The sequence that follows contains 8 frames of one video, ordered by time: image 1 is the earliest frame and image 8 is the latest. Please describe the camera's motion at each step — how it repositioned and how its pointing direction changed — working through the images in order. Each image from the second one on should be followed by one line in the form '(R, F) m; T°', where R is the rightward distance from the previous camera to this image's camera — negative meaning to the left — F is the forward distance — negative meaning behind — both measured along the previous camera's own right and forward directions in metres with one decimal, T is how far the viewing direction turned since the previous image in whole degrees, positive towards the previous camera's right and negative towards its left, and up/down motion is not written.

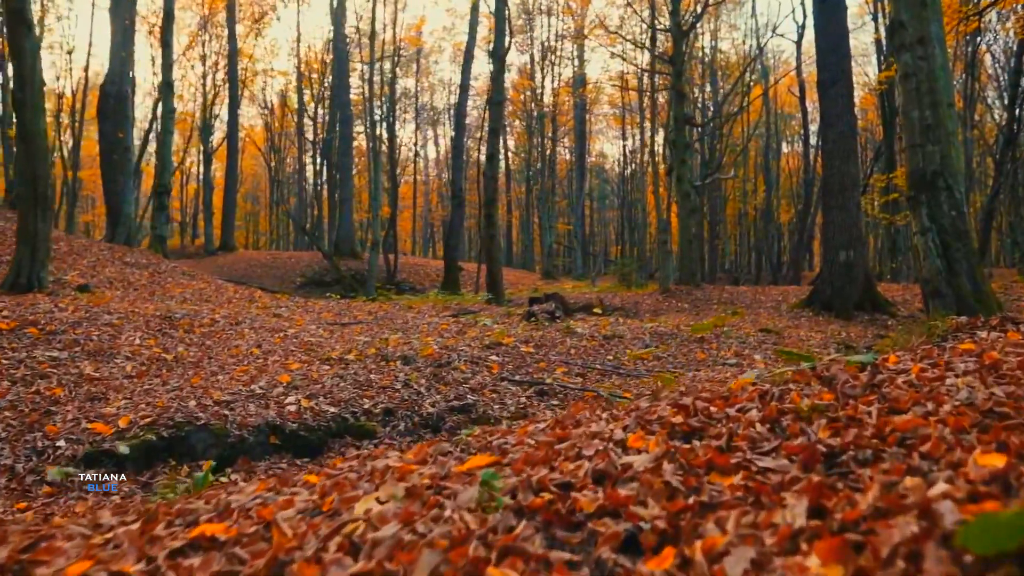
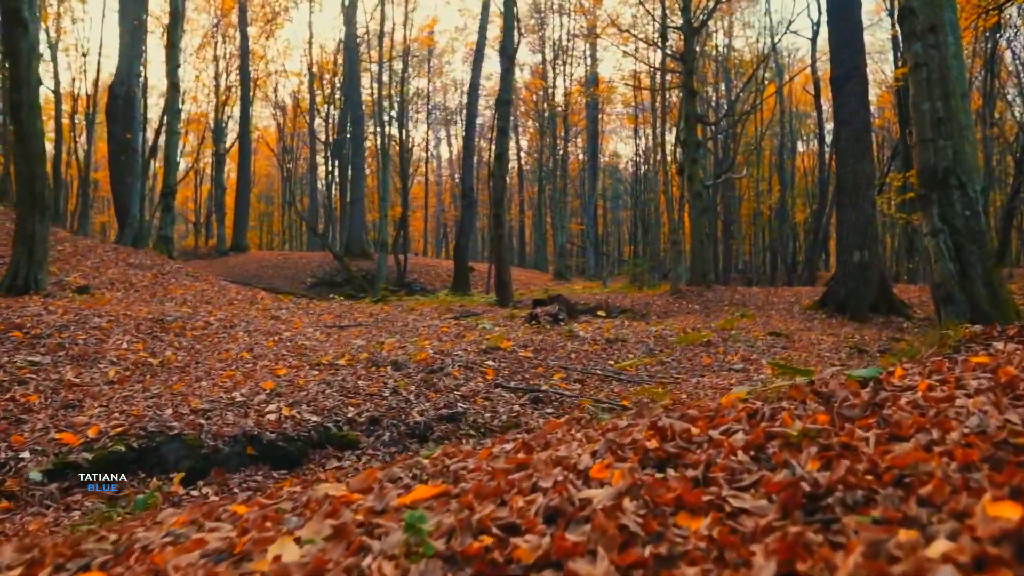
(+0.2, +0.2) m; -1°
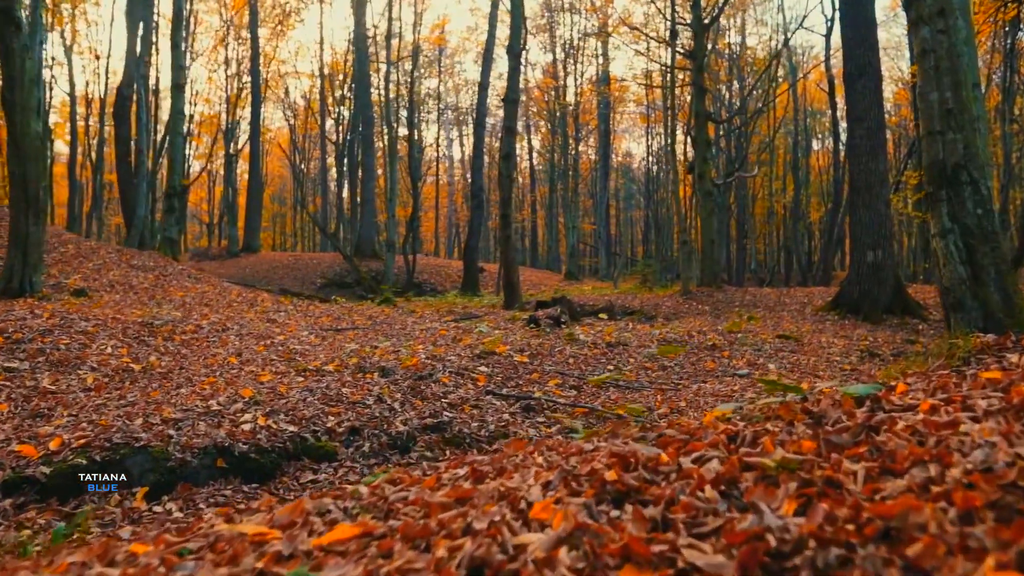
(+0.2, +0.2) m; -1°
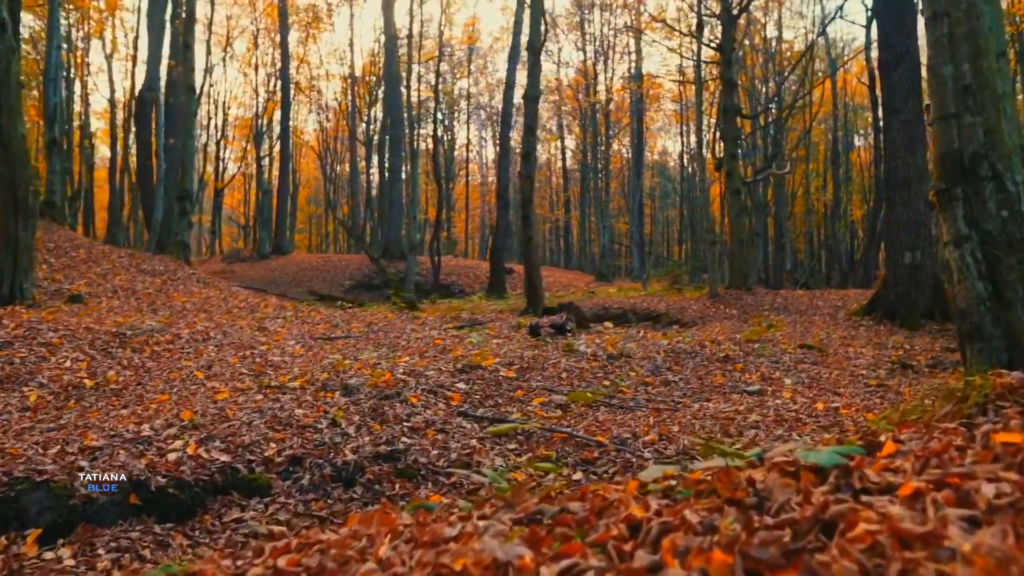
(+0.5, +0.6) m; -3°
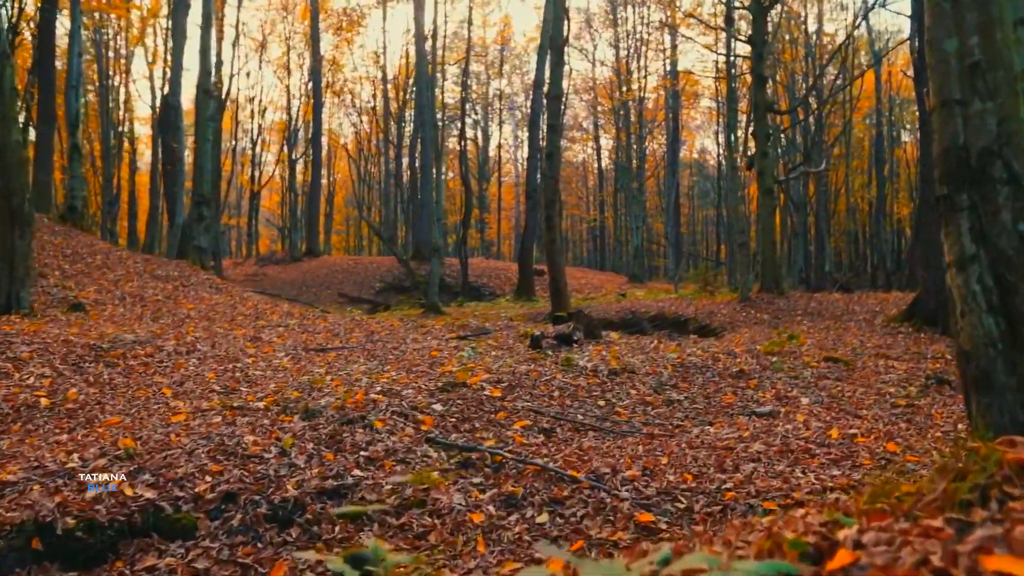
(+0.5, +0.5) m; -3°
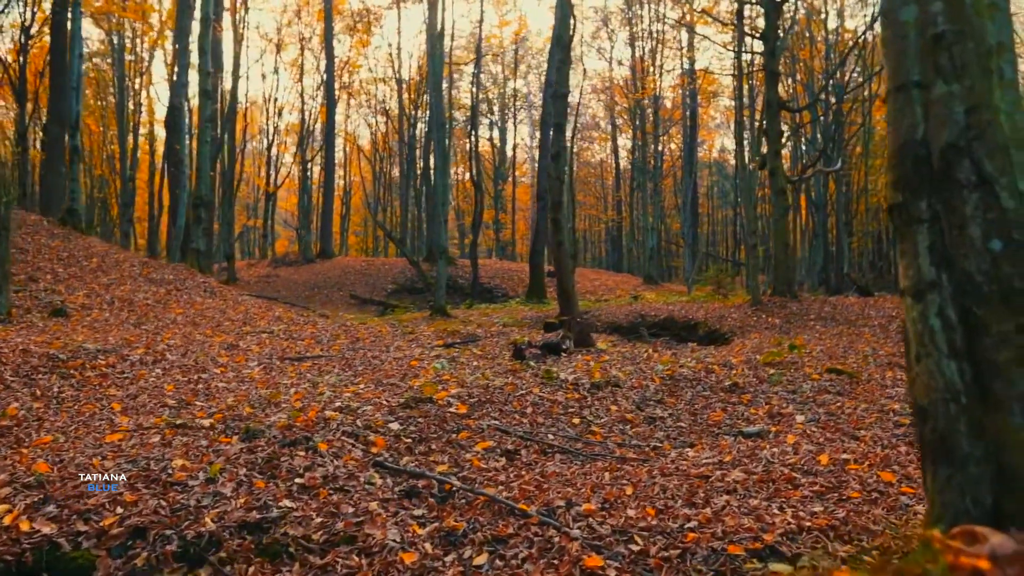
(+0.4, +0.4) m; -2°
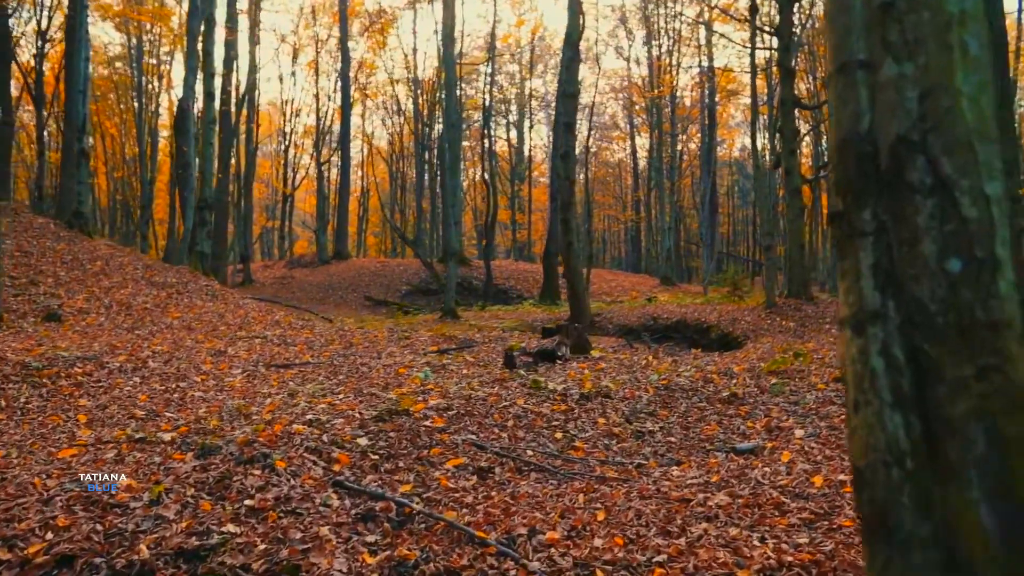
(+0.3, +0.3) m; -2°
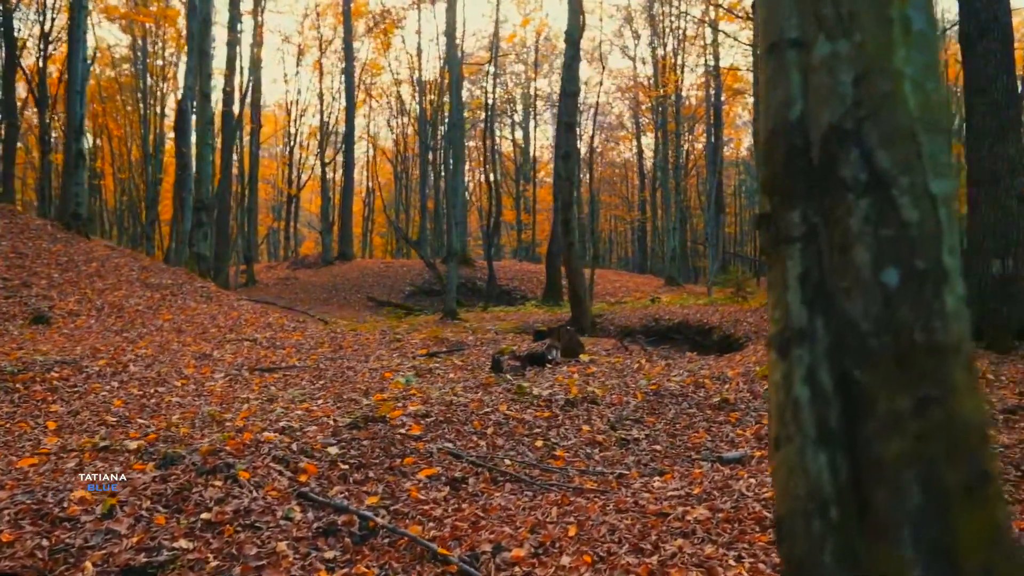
(+0.2, +0.2) m; -1°
